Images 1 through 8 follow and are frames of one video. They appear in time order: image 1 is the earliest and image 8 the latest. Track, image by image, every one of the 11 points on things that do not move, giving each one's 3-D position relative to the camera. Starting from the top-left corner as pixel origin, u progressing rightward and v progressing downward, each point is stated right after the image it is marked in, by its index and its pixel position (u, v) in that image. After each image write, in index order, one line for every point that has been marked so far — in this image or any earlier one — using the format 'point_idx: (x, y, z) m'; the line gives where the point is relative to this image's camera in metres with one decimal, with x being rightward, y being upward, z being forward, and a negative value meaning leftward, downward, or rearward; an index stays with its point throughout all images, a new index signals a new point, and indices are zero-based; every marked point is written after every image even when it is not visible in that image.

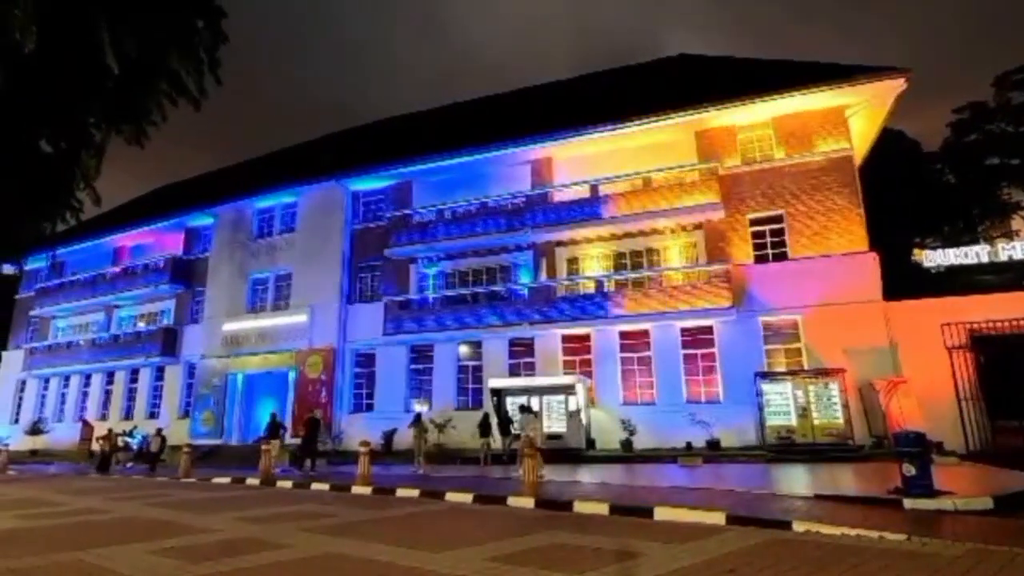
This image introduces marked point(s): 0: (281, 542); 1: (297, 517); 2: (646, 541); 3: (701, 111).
0: (-2.8, -3.2, +7.2) m
1: (-3.4, -3.7, +9.1) m
2: (+1.6, -3.0, +6.7) m
3: (+6.4, +6.0, +19.4) m
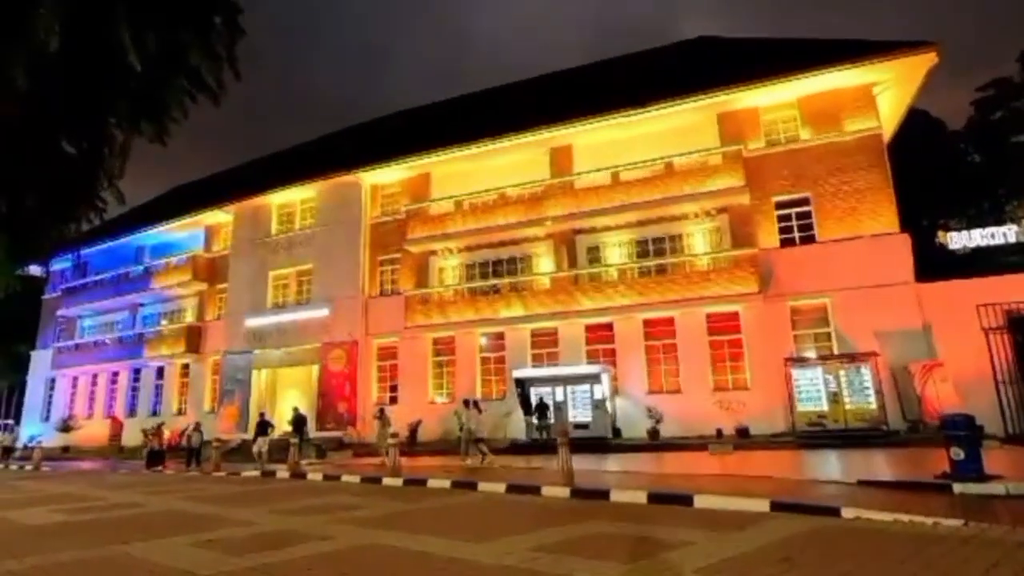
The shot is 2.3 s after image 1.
0: (-2.3, -3.1, +7.1) m
1: (-2.9, -3.5, +9.1) m
2: (+2.1, -2.8, +6.6) m
3: (+7.0, +6.5, +19.0) m
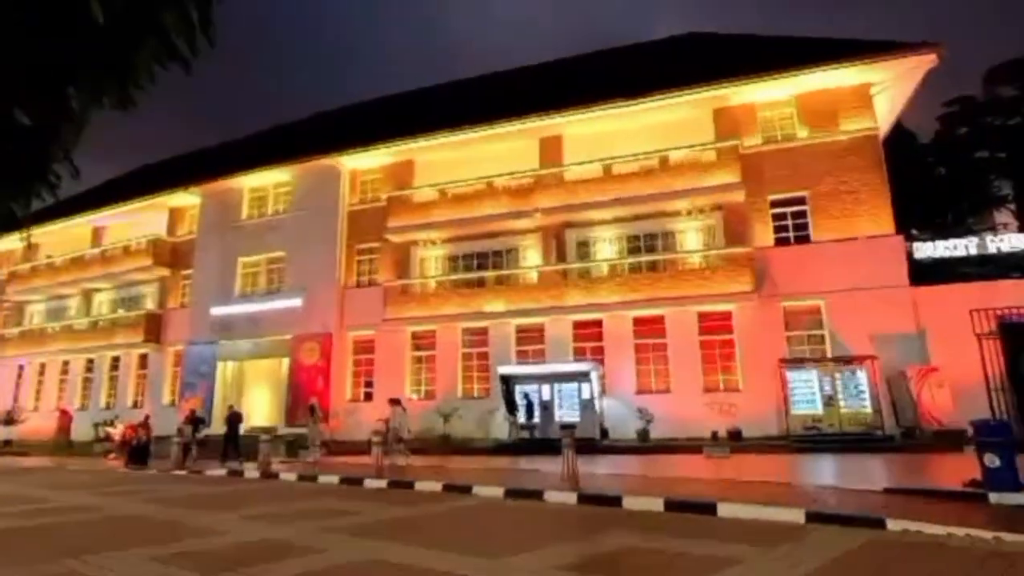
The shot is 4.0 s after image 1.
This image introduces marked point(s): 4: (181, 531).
0: (-2.2, -2.8, +6.2) m
1: (-2.8, -3.2, +8.1) m
2: (+2.3, -2.6, +5.9) m
3: (+6.7, +6.5, +18.6) m
4: (-4.2, -3.0, +7.1) m
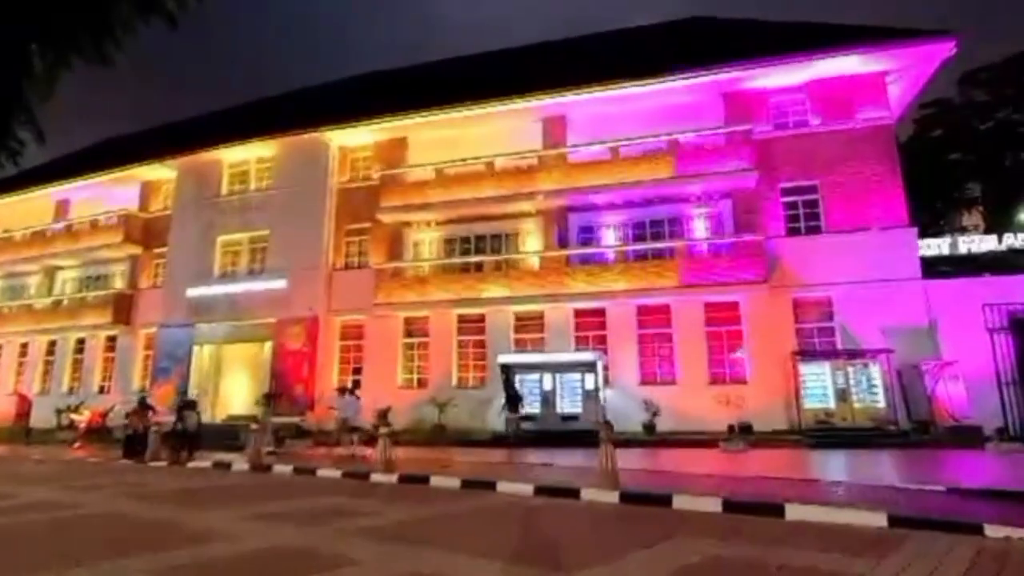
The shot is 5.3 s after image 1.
0: (-1.6, -2.5, +5.3) m
1: (-2.3, -2.9, +7.2) m
2: (+2.9, -2.4, +5.2) m
3: (+7.0, +6.9, +17.9) m
4: (-3.6, -2.6, +6.1) m
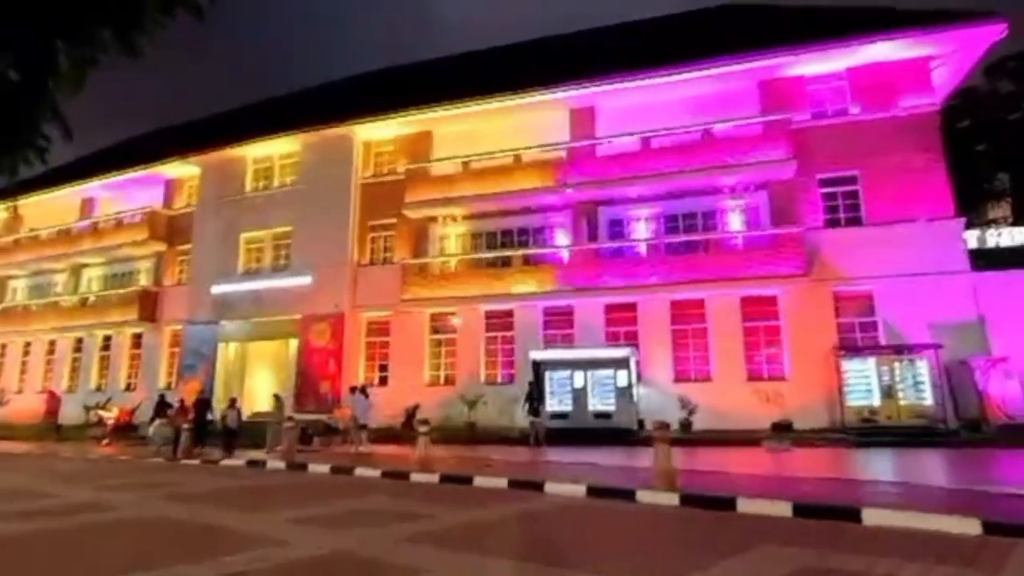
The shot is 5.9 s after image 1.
0: (-0.9, -2.4, +5.0) m
1: (-1.6, -2.8, +6.9) m
2: (+3.5, -2.3, +4.8) m
3: (+7.8, +7.0, +17.4) m
4: (-3.0, -2.6, +5.9) m
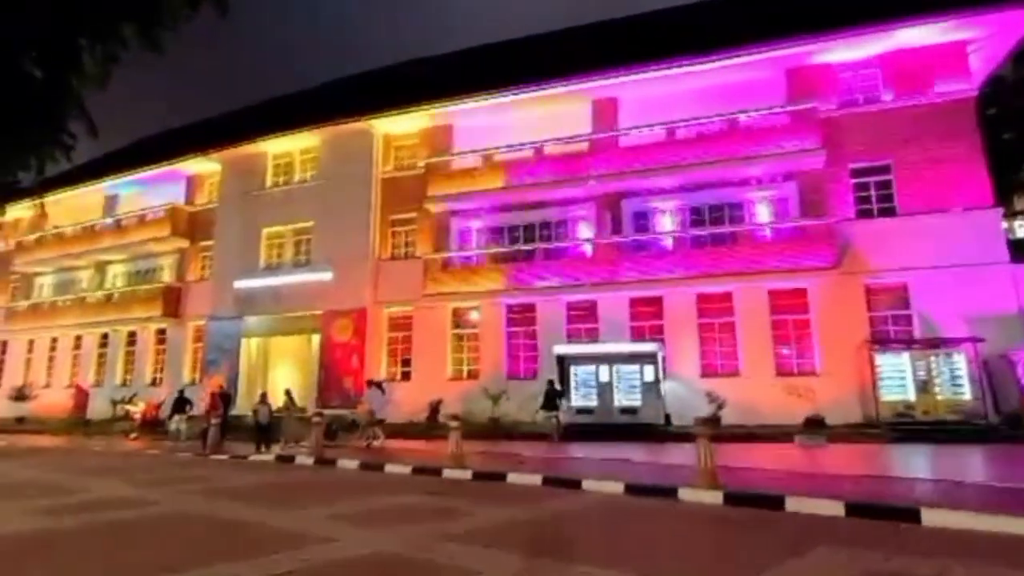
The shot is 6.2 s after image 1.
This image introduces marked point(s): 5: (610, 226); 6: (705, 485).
0: (-0.5, -2.4, +4.8) m
1: (-1.1, -2.7, +6.8) m
2: (+3.9, -2.2, +4.5) m
3: (+8.5, +7.3, +16.9) m
4: (-2.5, -2.5, +5.8) m
5: (+3.3, +2.1, +19.3) m
6: (+2.6, -2.7, +7.7) m
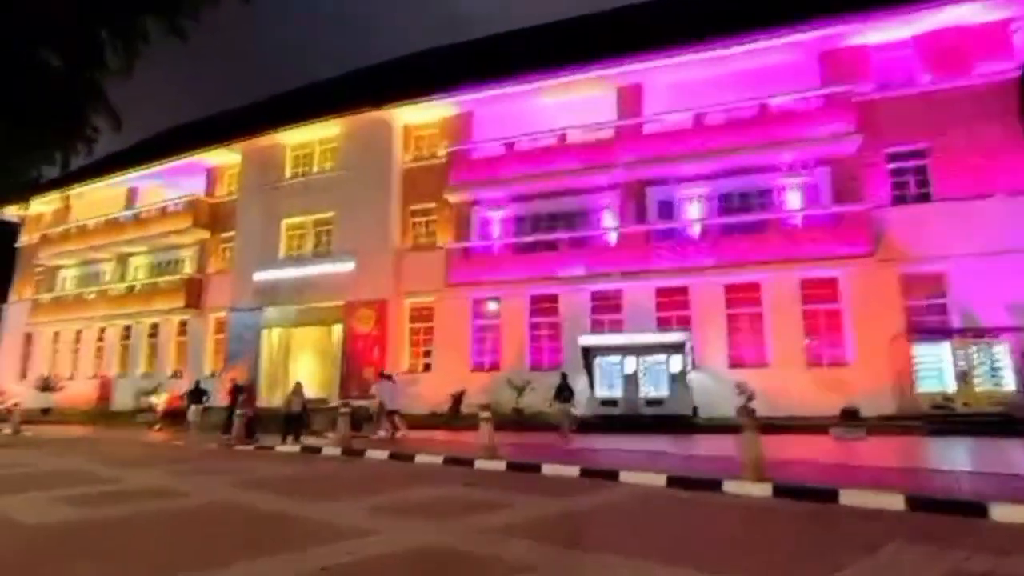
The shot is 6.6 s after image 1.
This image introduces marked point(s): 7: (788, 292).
0: (0.0, -2.2, +4.6) m
1: (-0.7, -2.5, +6.6) m
2: (+4.4, -2.1, +4.2) m
3: (+9.2, +7.6, +16.4) m
4: (-2.1, -2.4, +5.6) m
5: (+4.1, +2.4, +18.9) m
6: (+3.1, -2.5, +7.4) m
7: (+8.2, -0.1, +16.9) m
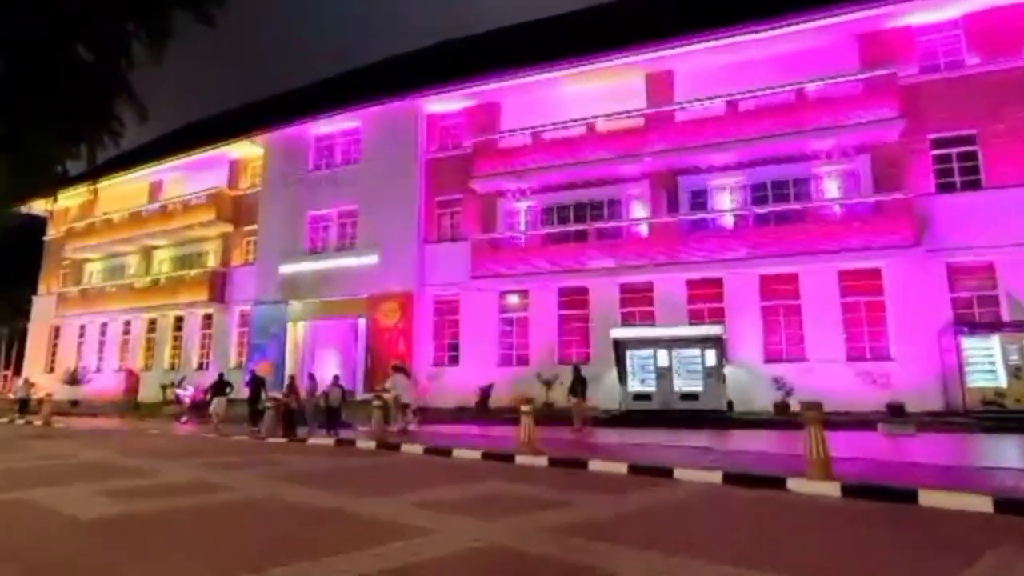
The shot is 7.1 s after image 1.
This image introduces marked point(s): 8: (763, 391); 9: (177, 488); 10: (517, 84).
0: (+0.5, -2.1, +4.3) m
1: (0.0, -2.4, +6.3) m
2: (+4.9, -2.0, +3.8) m
3: (+10.0, +7.8, +15.8) m
4: (-1.5, -2.2, +5.4) m
5: (+5.0, +2.7, +18.5) m
6: (+3.7, -2.3, +7.1) m
7: (+9.0, +0.1, +16.4) m
8: (+7.1, -3.0, +16.5) m
9: (-4.3, -2.6, +7.4) m
10: (+0.2, +7.1, +19.9) m
